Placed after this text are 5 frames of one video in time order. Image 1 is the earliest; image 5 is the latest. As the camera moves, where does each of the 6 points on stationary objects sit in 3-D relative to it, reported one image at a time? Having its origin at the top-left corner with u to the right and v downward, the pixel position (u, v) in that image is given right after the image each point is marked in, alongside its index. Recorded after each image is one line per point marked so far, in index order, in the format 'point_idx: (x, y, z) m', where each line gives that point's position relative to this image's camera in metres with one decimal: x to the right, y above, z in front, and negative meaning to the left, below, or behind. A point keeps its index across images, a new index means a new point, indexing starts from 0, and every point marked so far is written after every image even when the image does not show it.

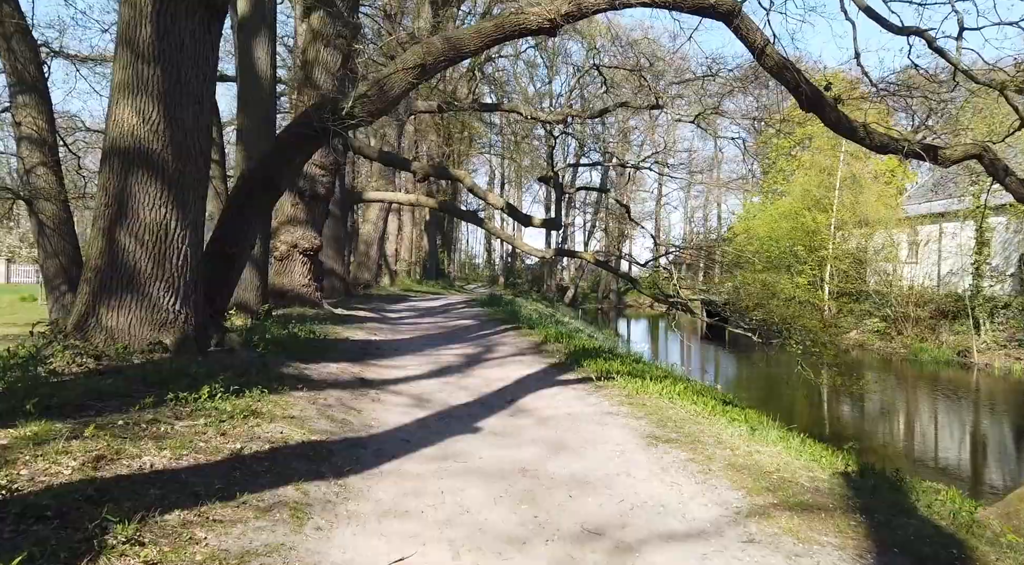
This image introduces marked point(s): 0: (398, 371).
0: (-1.3, -1.0, +9.0) m
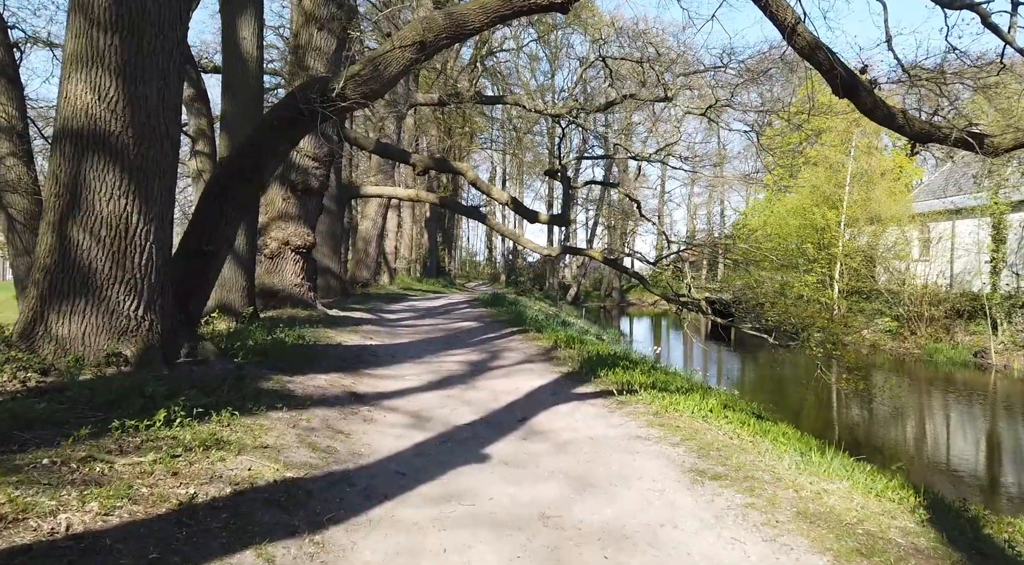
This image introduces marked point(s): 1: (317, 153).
0: (-1.2, -1.0, +8.1) m
1: (-3.2, +2.1, +13.2) m
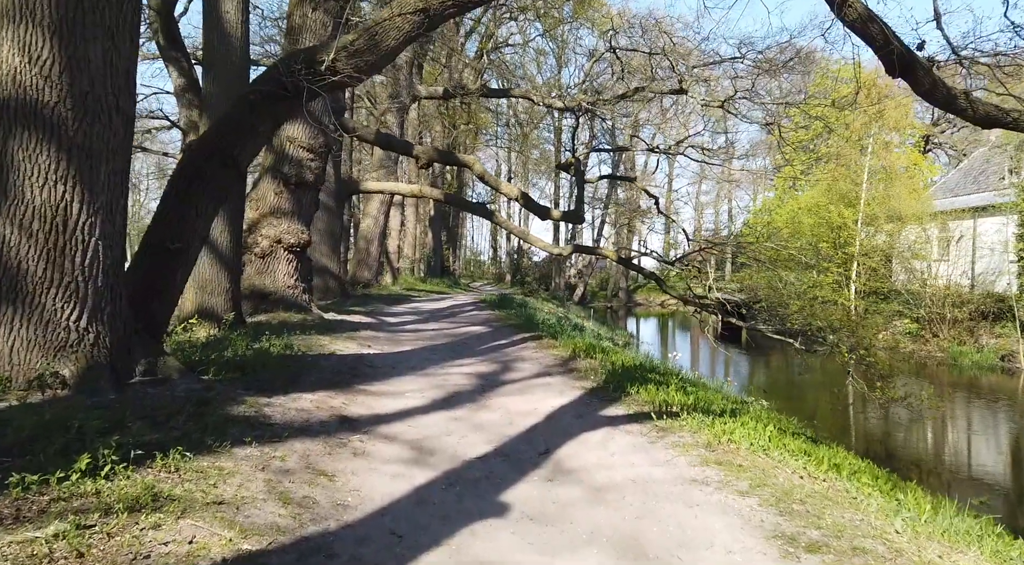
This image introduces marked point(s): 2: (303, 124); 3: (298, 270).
0: (-1.1, -1.1, +7.0) m
1: (-3.1, +2.1, +12.1) m
2: (-3.2, +2.4, +12.1) m
3: (-3.4, +0.2, +12.7) m
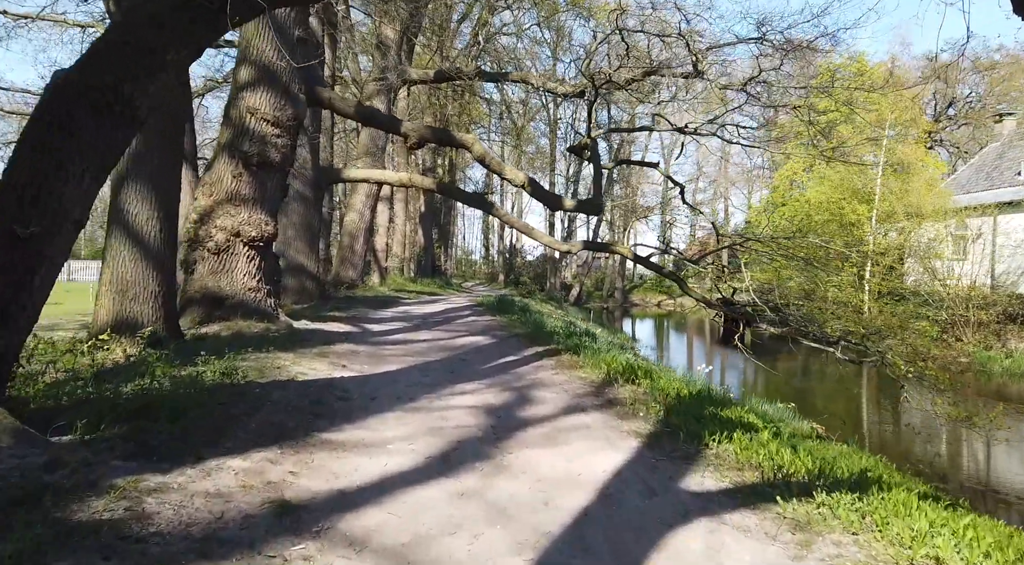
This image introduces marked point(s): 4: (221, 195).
0: (-0.9, -1.1, +4.7) m
1: (-2.9, +2.1, +9.8) m
2: (-3.0, +2.4, +9.8) m
3: (-3.3, +0.2, +10.4) m
4: (-3.6, +1.1, +9.7) m
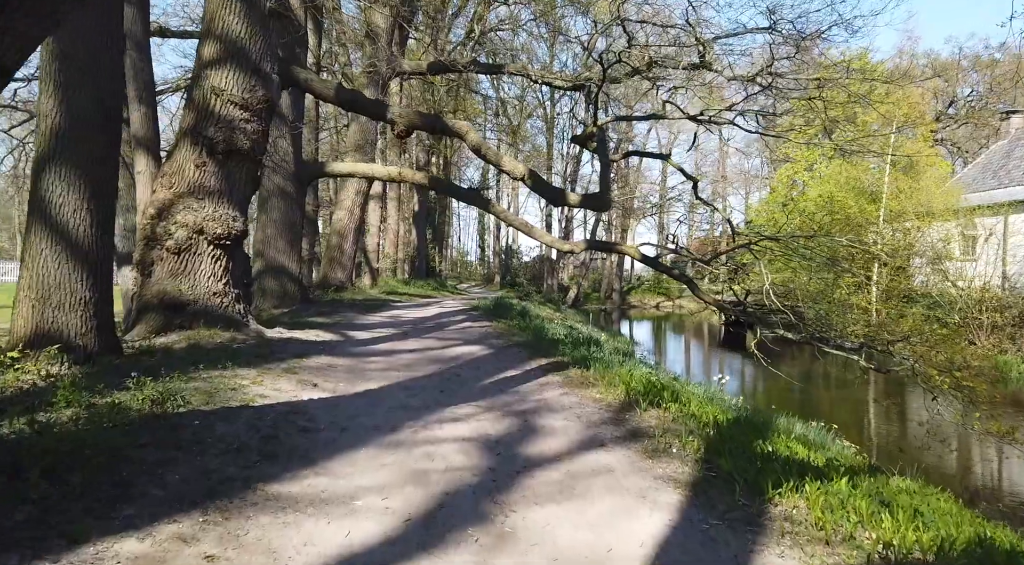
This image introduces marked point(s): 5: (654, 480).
0: (-0.8, -1.1, +3.5) m
1: (-2.9, +2.1, +8.6) m
2: (-3.0, +2.3, +8.6) m
3: (-3.3, +0.1, +9.1) m
4: (-3.6, +1.1, +8.5) m
5: (+0.8, -1.1, +4.3) m
